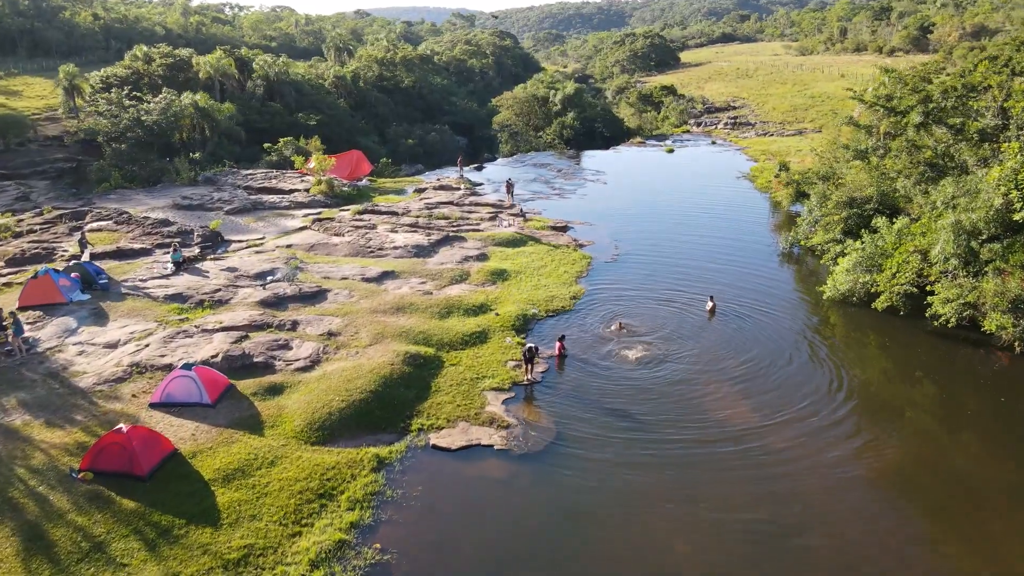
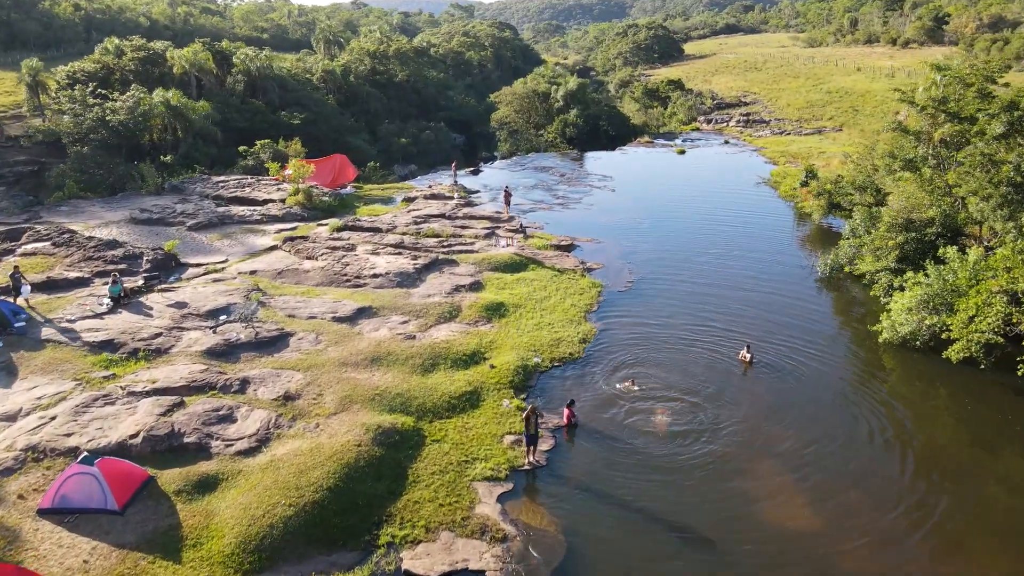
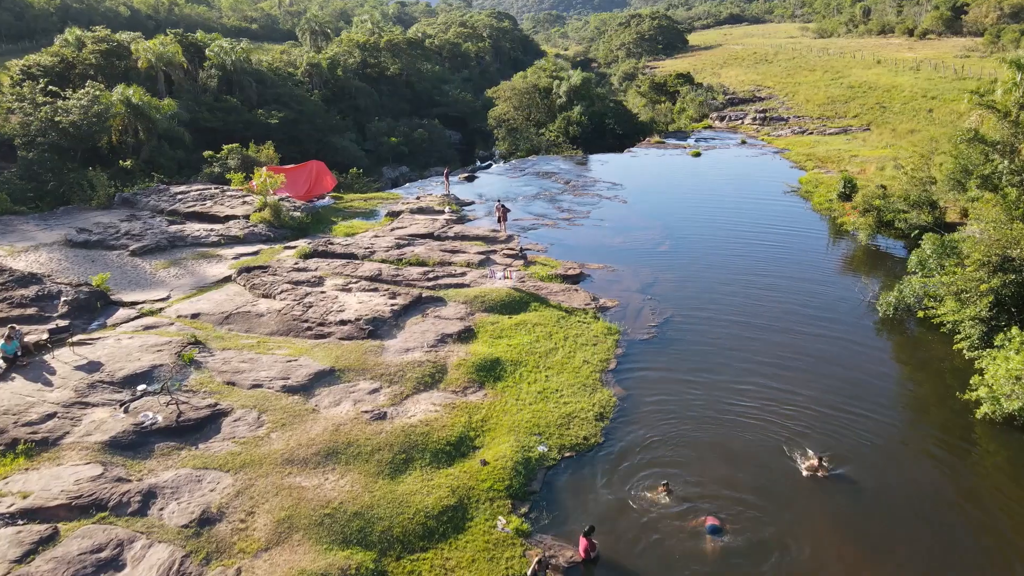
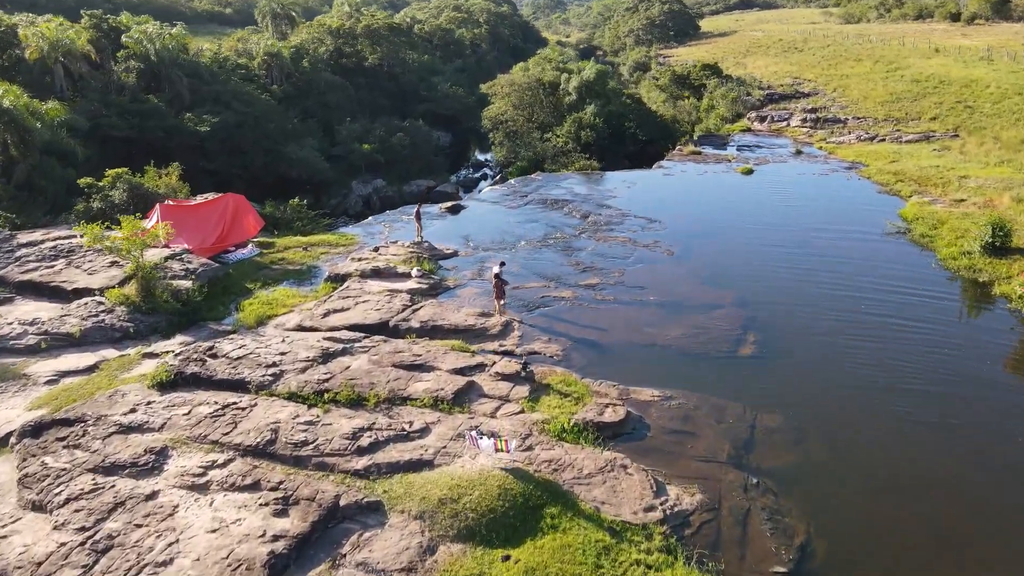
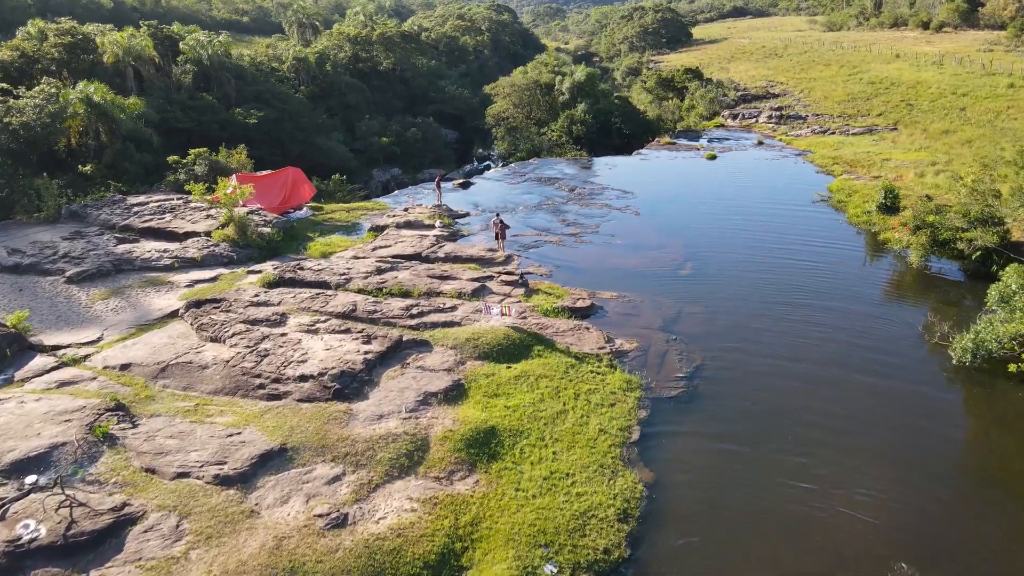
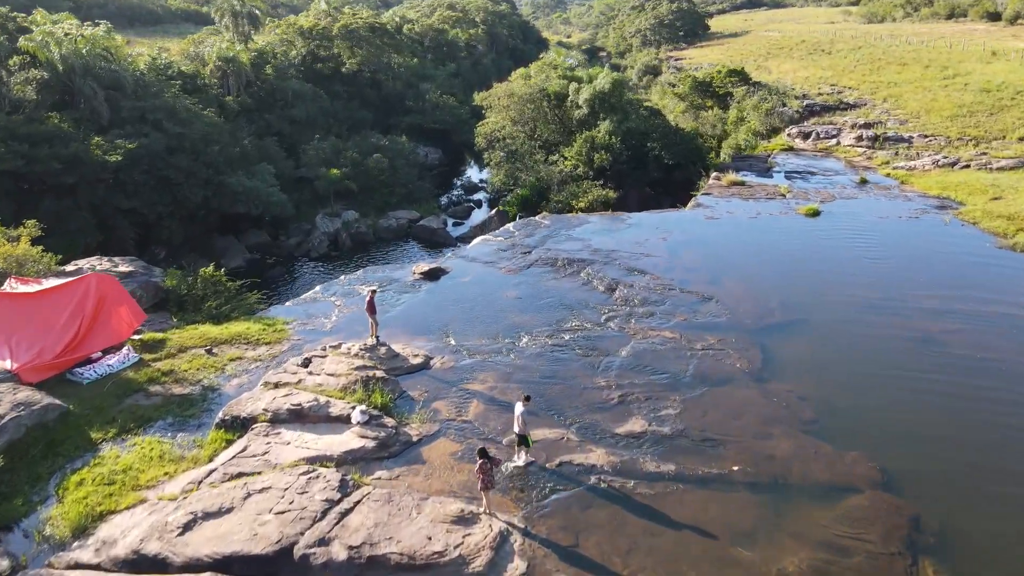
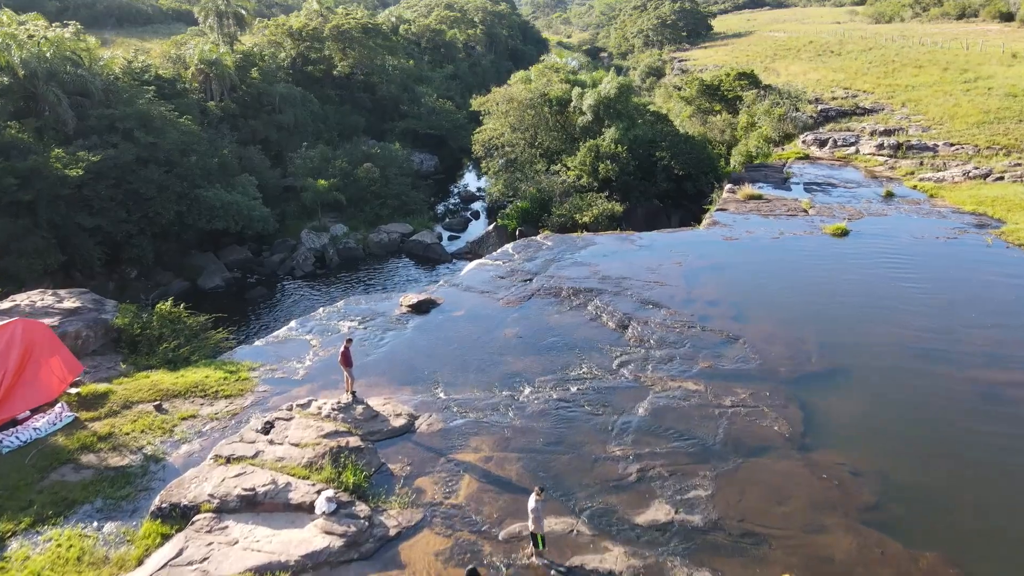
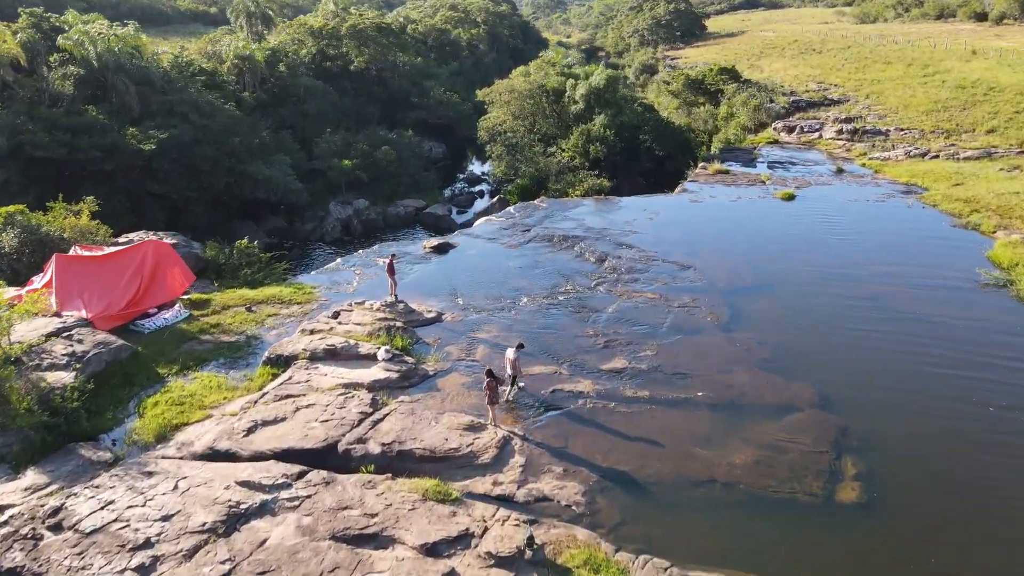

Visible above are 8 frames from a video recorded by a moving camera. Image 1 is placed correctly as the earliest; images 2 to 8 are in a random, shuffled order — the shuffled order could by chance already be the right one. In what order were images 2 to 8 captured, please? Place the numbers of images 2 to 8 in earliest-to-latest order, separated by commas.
2, 3, 5, 4, 8, 6, 7
